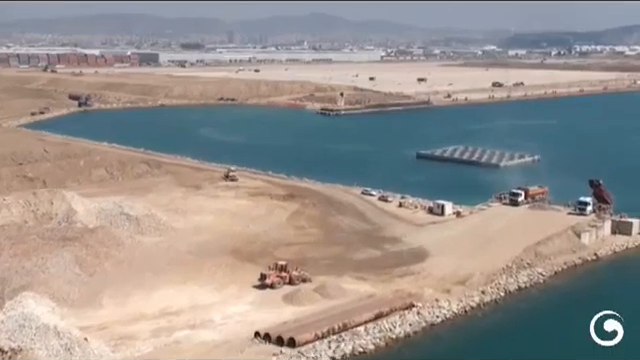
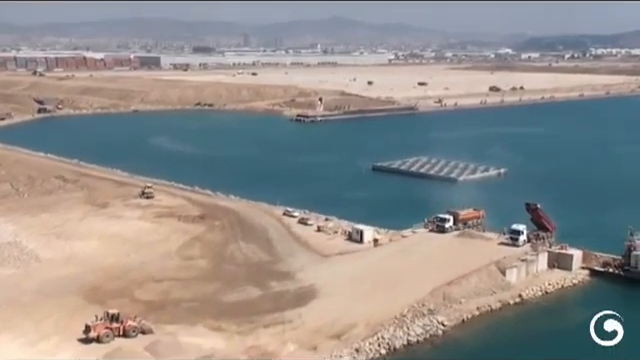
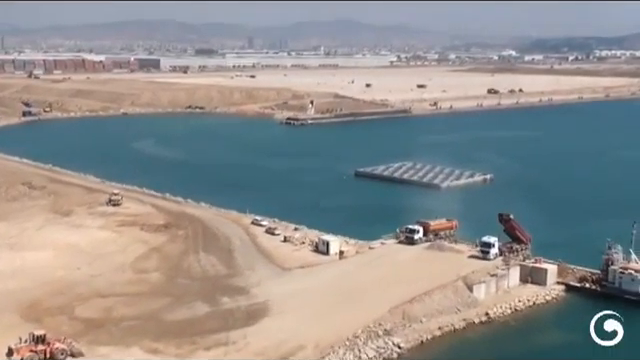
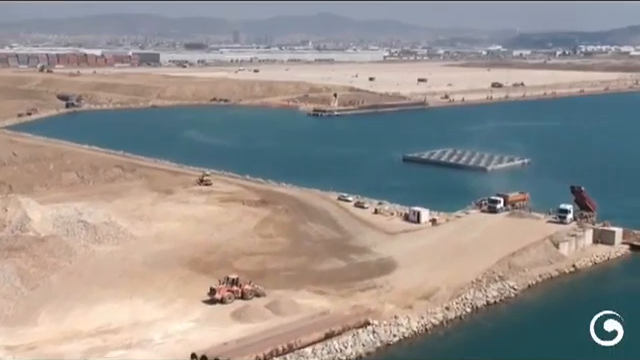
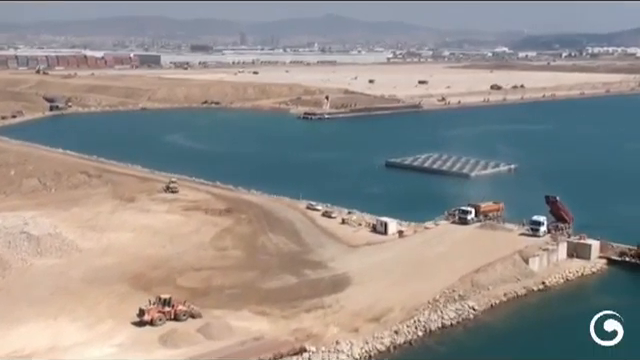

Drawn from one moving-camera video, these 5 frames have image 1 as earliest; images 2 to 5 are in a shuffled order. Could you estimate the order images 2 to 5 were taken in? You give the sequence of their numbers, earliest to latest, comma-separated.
4, 5, 2, 3
